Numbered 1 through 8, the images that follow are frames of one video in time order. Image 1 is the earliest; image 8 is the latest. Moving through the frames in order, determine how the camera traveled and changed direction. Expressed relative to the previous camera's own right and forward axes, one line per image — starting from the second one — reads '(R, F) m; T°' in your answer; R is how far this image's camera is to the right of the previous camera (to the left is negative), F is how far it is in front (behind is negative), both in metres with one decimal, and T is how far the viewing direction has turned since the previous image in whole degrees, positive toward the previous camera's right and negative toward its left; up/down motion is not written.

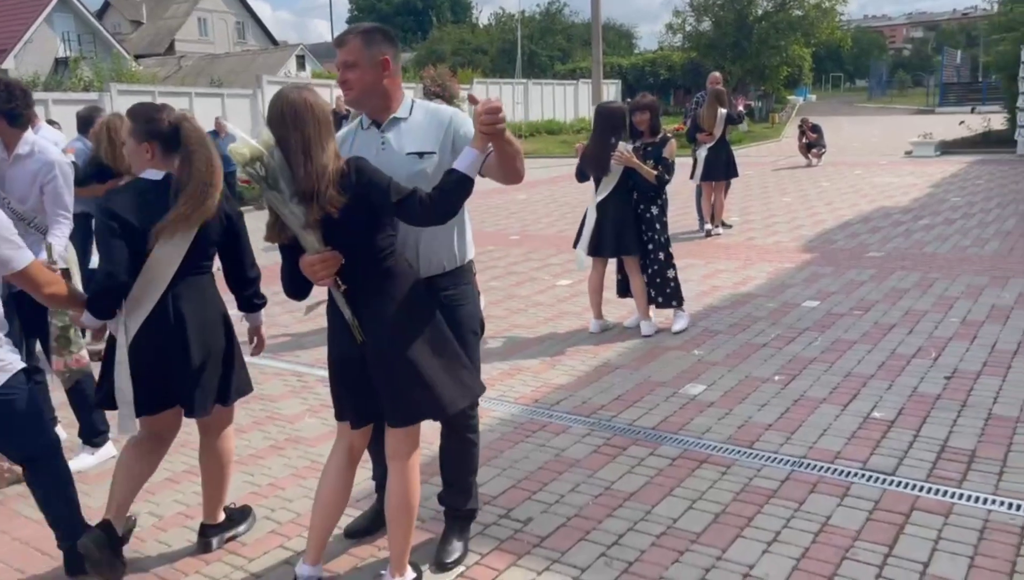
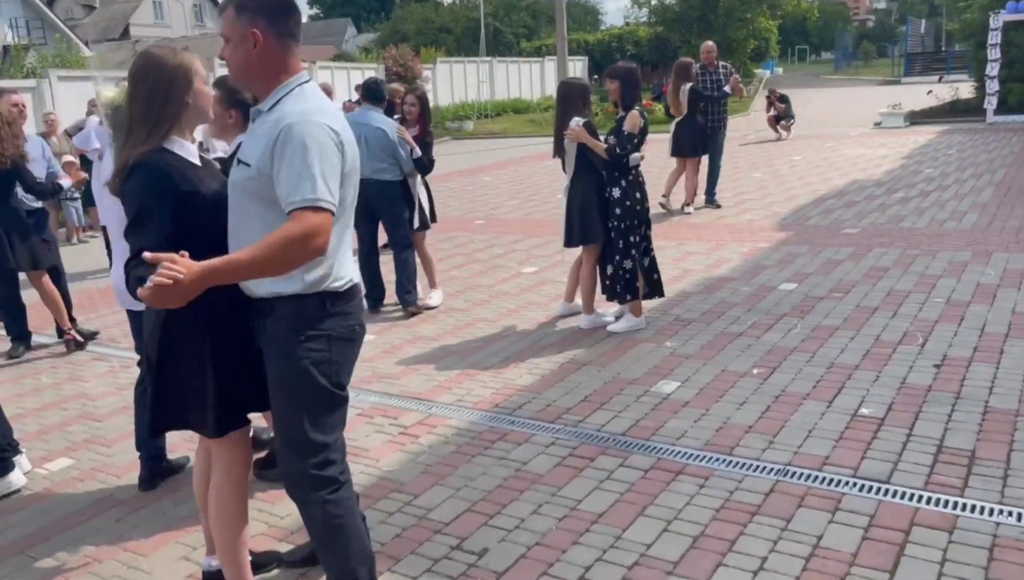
(+0.1, +0.5) m; +2°
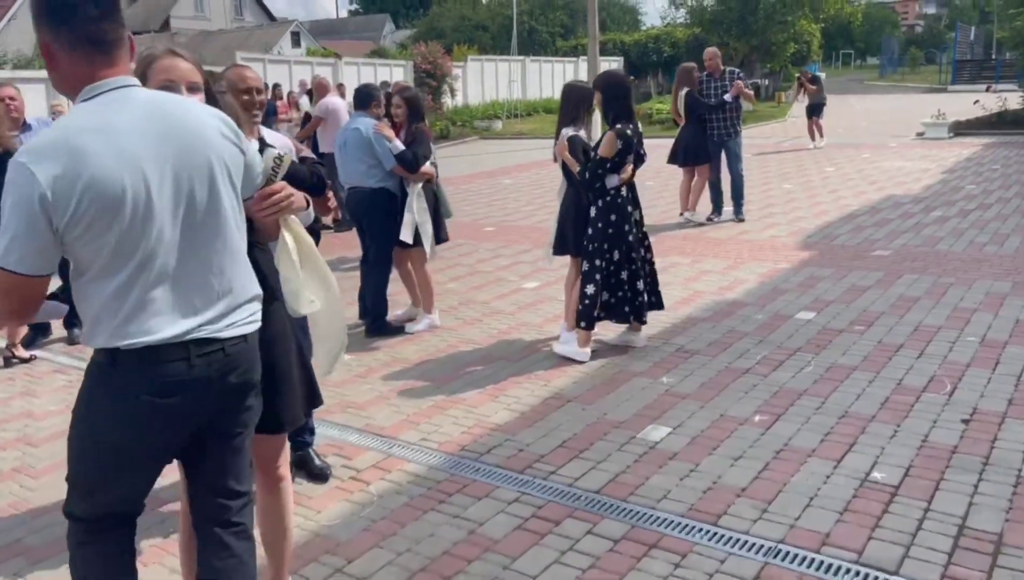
(+0.3, +0.5) m; -2°
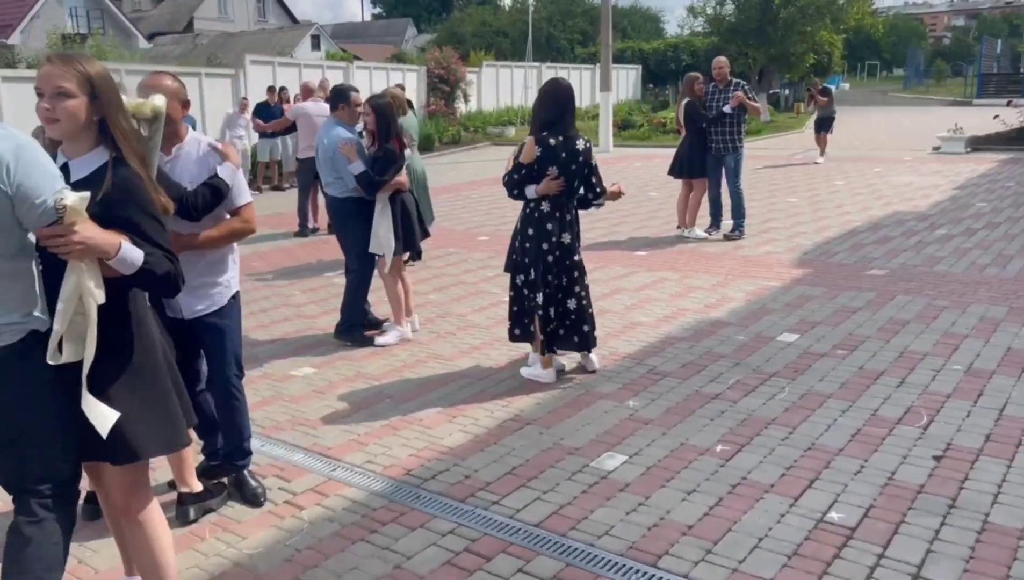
(+0.4, +0.2) m; -1°
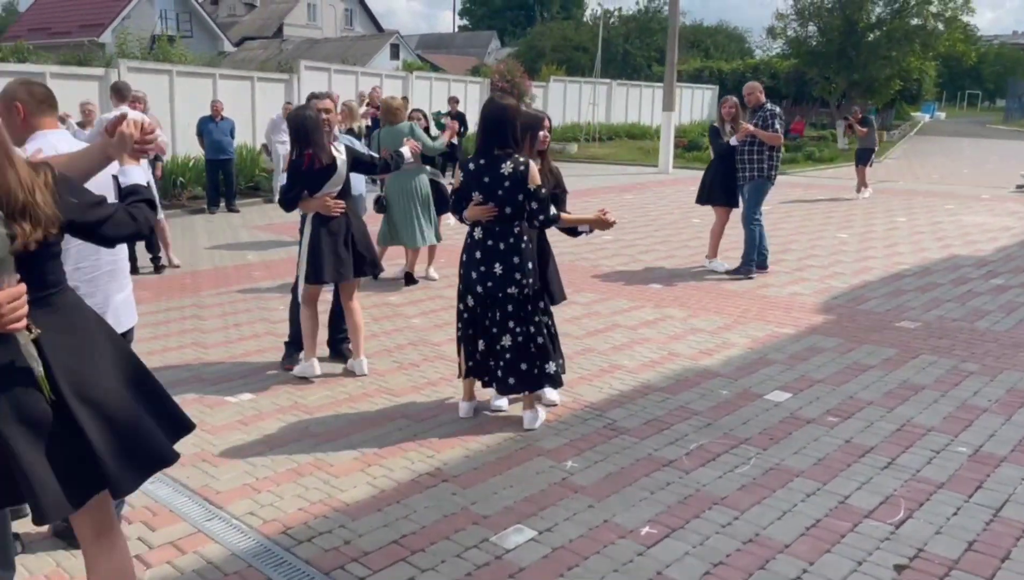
(+0.8, +0.6) m; -5°
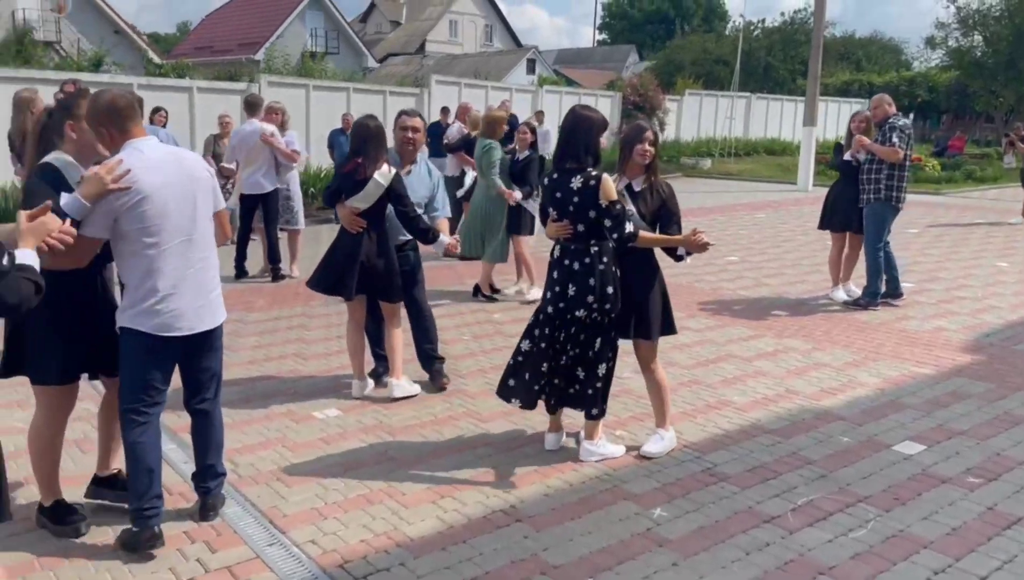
(+0.2, +0.3) m; -9°
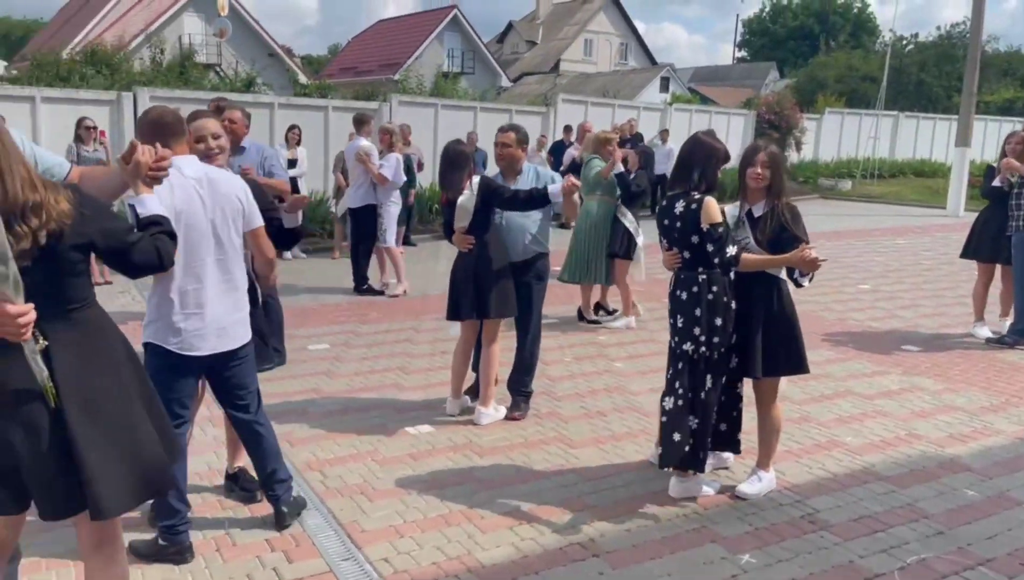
(+0.2, +0.1) m; -9°
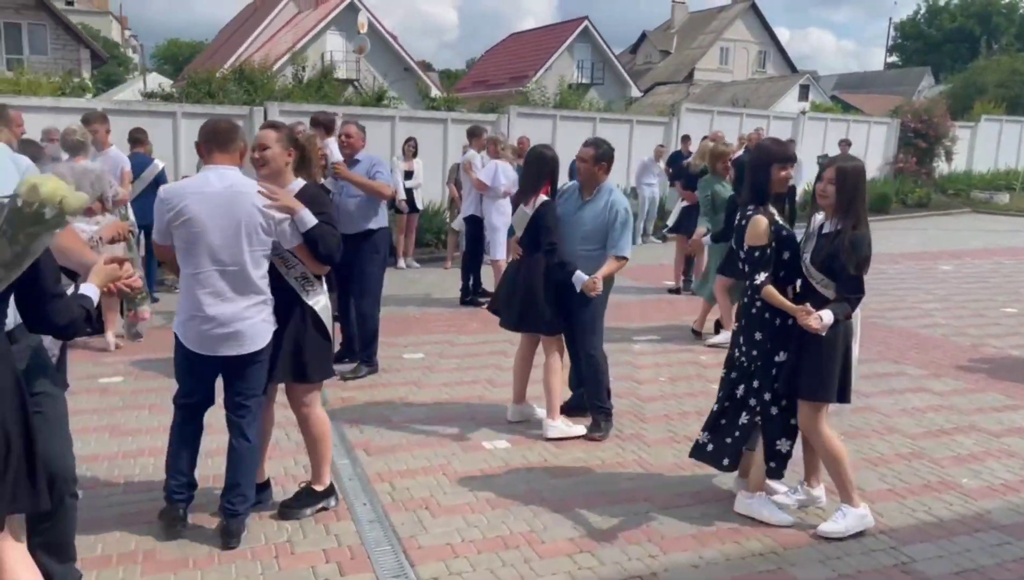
(+0.3, +0.2) m; -9°
